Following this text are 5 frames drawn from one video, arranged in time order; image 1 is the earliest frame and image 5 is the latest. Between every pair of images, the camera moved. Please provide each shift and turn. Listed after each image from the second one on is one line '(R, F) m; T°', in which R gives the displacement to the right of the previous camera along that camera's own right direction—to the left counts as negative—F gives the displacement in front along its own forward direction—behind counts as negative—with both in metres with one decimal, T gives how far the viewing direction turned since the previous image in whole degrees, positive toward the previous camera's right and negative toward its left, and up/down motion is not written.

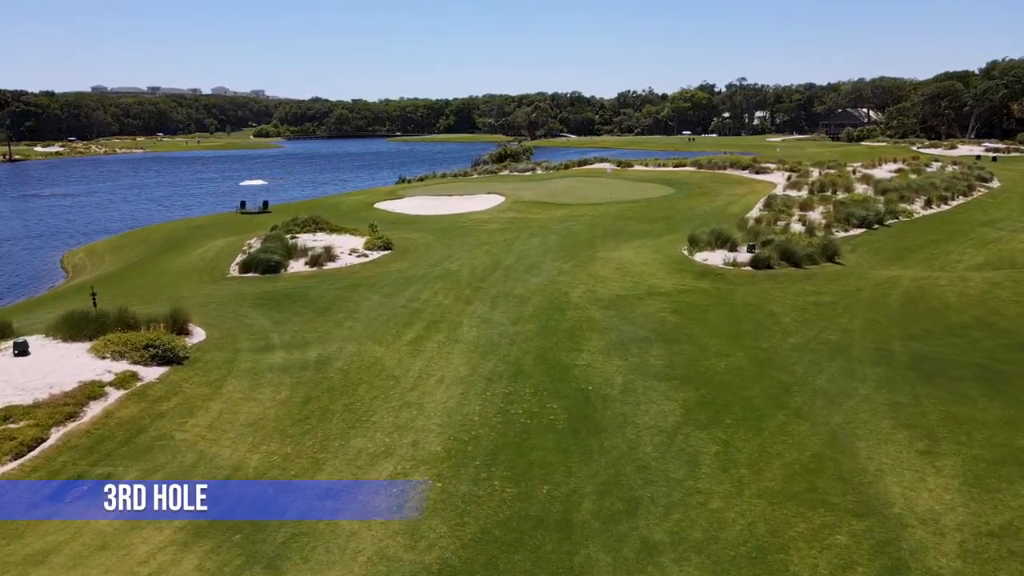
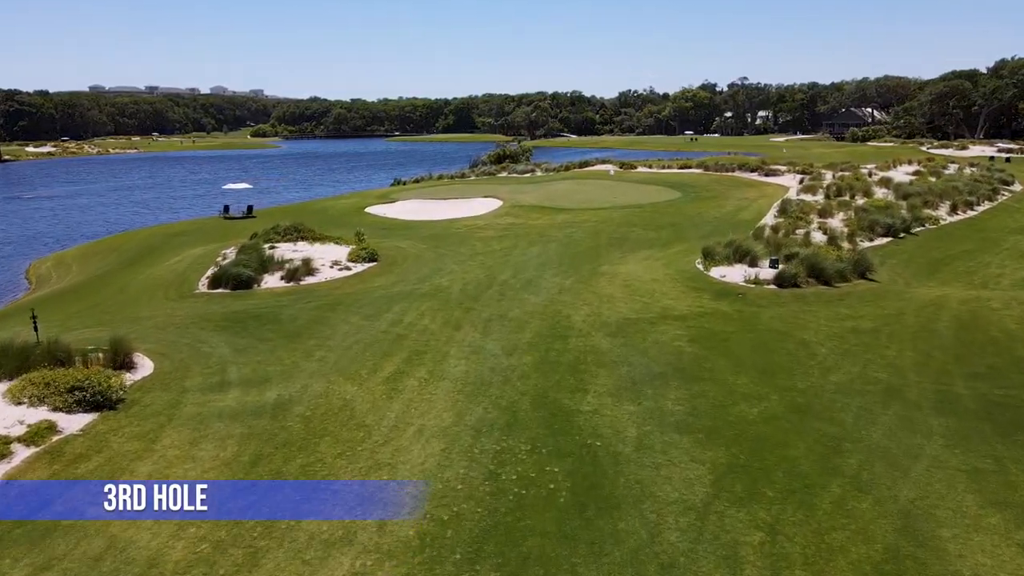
(+0.1, +2.1) m; 0°
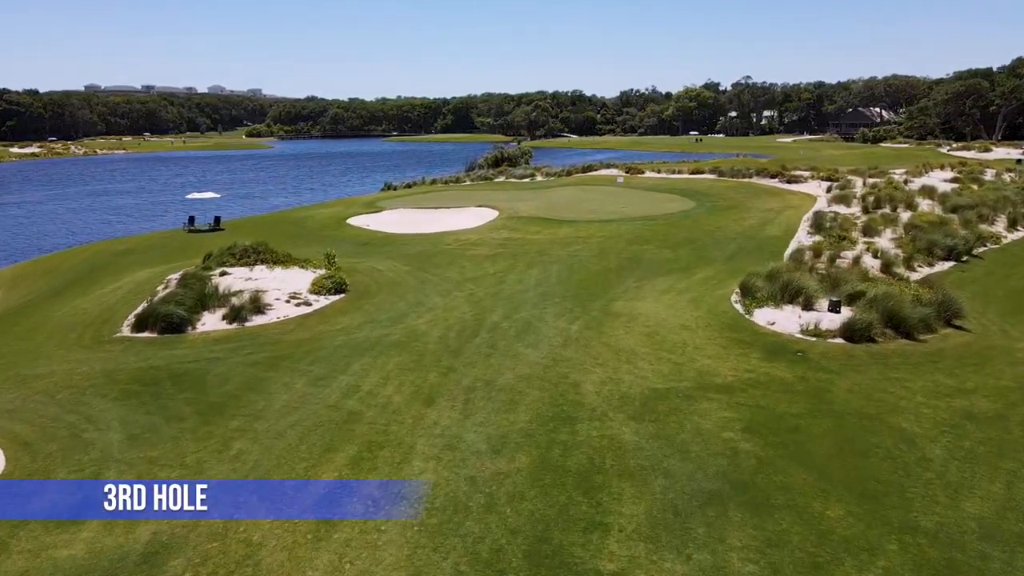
(+0.2, +3.9) m; 0°
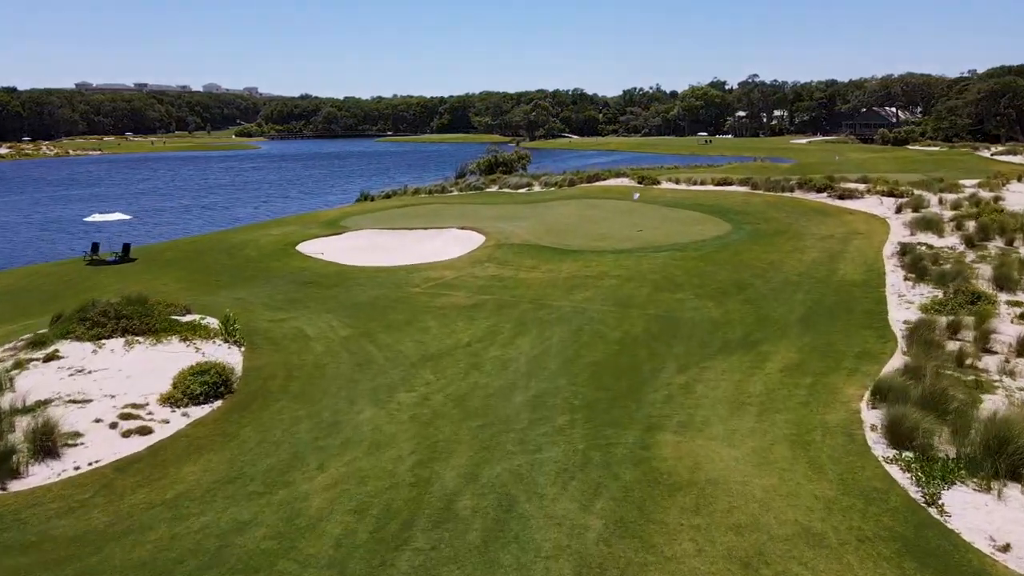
(+0.4, +7.4) m; 0°
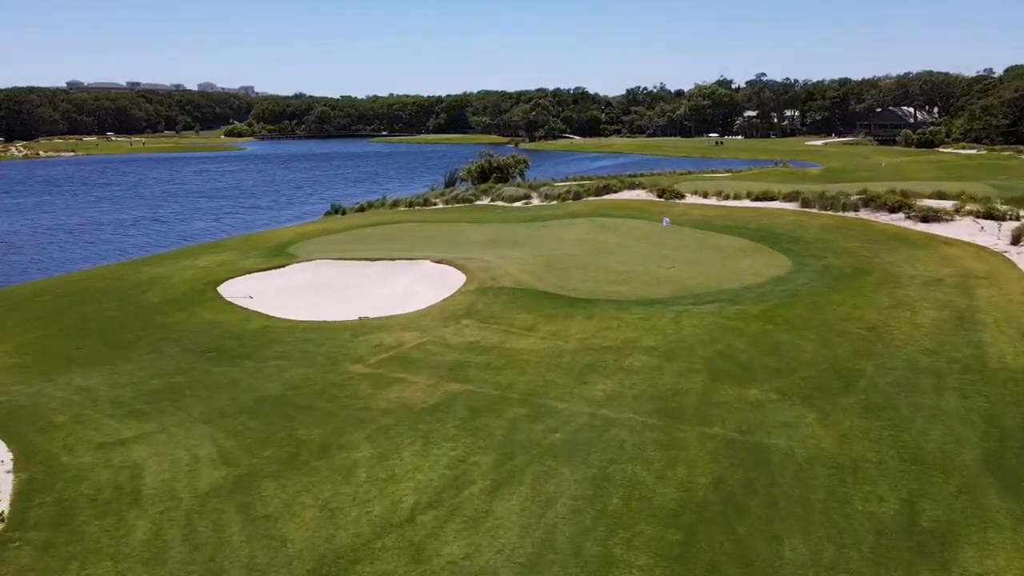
(+0.3, +7.4) m; 0°
